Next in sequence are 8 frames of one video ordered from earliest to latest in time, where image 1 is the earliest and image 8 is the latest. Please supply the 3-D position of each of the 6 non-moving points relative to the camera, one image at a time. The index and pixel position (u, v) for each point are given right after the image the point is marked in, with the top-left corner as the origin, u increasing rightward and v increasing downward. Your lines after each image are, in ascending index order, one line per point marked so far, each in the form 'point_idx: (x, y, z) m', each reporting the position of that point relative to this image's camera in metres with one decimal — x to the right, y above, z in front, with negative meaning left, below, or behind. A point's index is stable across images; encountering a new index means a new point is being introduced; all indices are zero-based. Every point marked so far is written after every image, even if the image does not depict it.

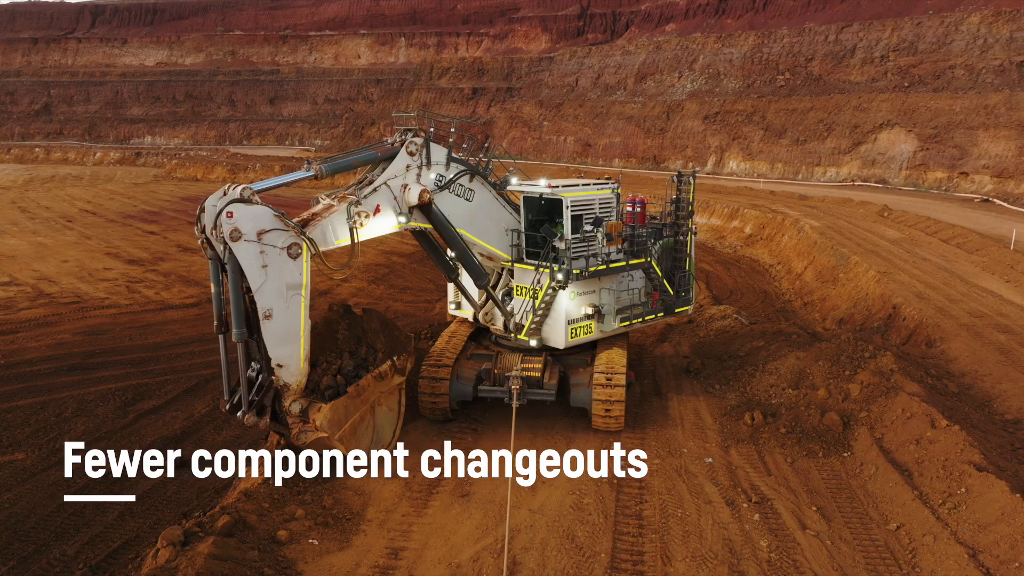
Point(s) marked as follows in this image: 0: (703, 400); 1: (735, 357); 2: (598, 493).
0: (+2.8, -1.6, +11.0) m
1: (+3.6, -1.1, +12.5) m
2: (+0.9, -2.3, +8.4) m
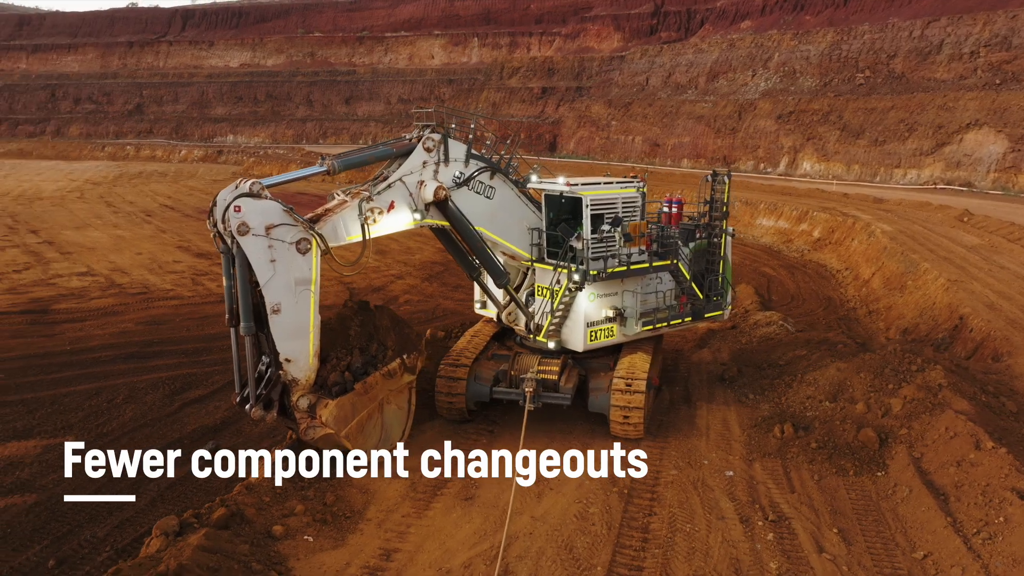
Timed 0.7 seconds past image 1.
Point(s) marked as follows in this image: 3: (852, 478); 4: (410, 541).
0: (+3.1, -1.7, +10.5) m
1: (+4.1, -1.2, +11.9) m
2: (+1.0, -2.3, +8.1) m
3: (+3.8, -2.1, +8.6) m
4: (-1.0, -2.4, +7.4) m
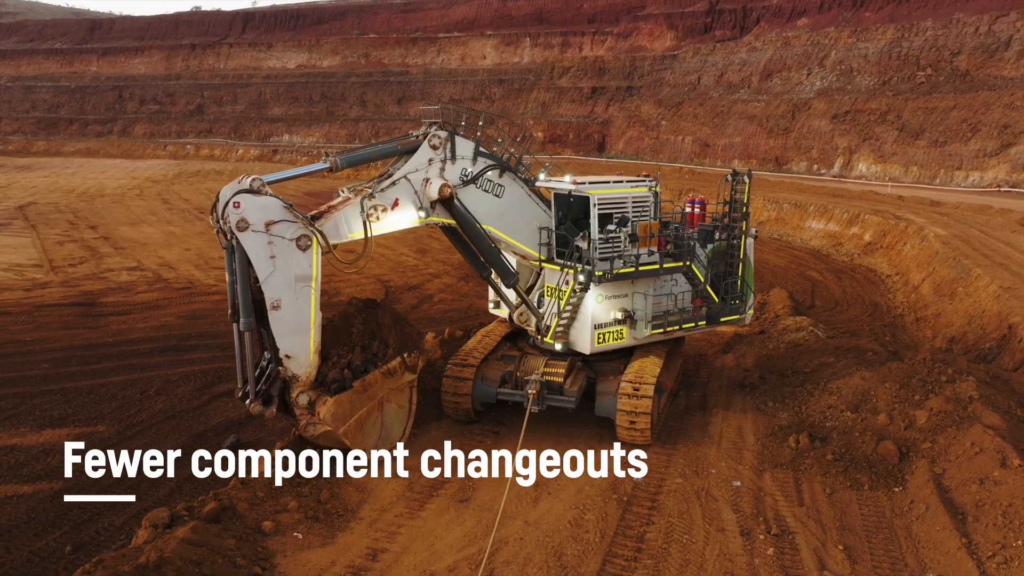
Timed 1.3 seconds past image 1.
0: (+3.2, -1.7, +10.2) m
1: (+4.3, -1.3, +11.5) m
2: (+0.9, -2.3, +7.9) m
3: (+3.8, -2.2, +8.2) m
4: (-1.1, -2.4, +7.3) m
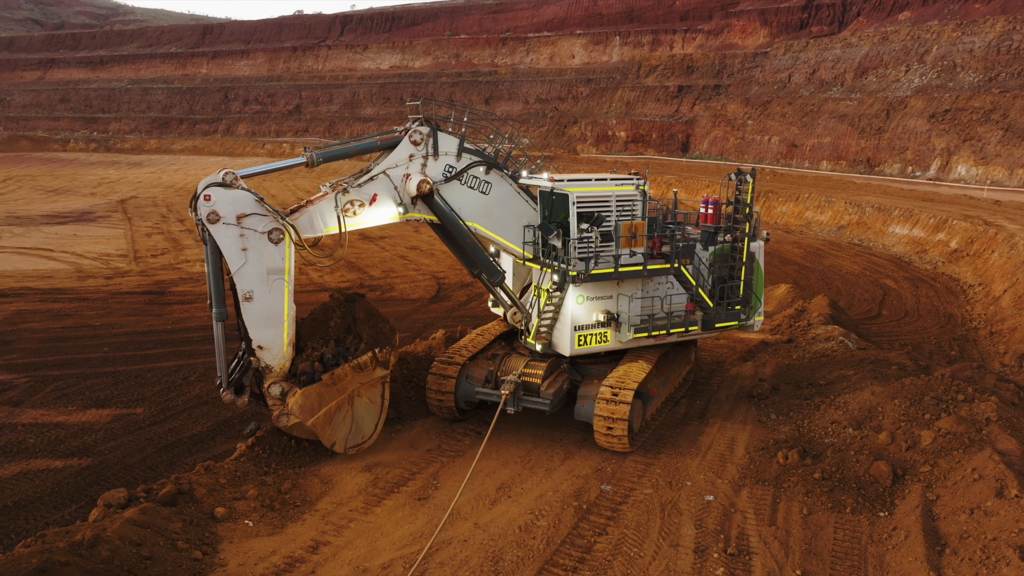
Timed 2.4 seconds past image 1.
0: (+3.0, -1.8, +9.7) m
1: (+4.3, -1.4, +10.8) m
2: (+0.5, -2.3, +7.6) m
3: (+3.3, -2.3, +7.6) m
4: (-1.6, -2.4, +7.3) m
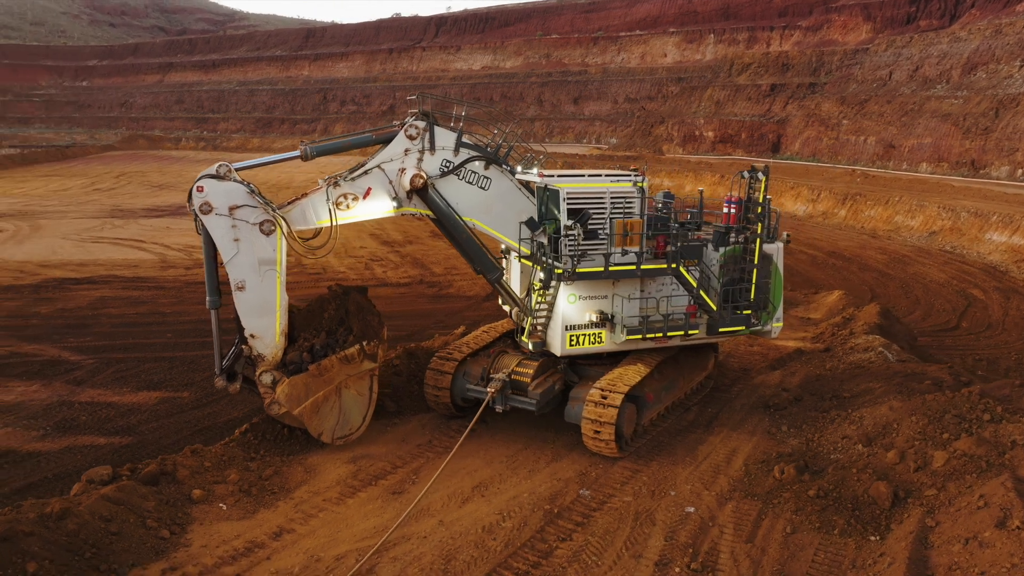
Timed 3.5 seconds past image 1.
0: (+2.9, -1.8, +9.2) m
1: (+4.3, -1.4, +10.1) m
2: (+0.1, -2.3, +7.5) m
3: (+3.0, -2.3, +7.1) m
4: (-2.0, -2.3, +7.4) m
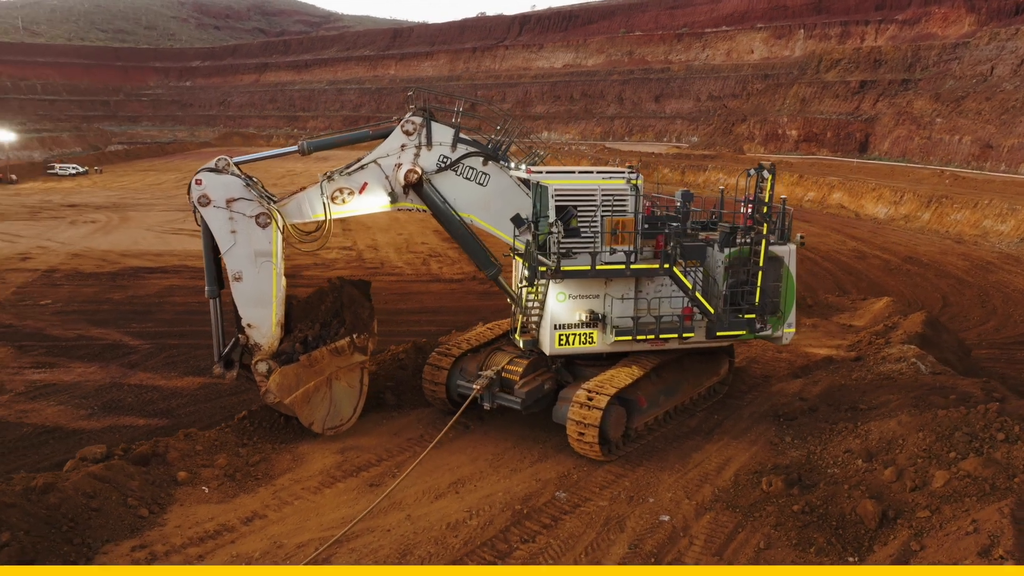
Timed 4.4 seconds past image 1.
0: (+2.8, -1.9, +8.8) m
1: (+4.3, -1.5, +9.6) m
2: (-0.2, -2.2, +7.4) m
3: (+2.6, -2.4, +6.7) m
4: (-2.3, -2.2, +7.5) m
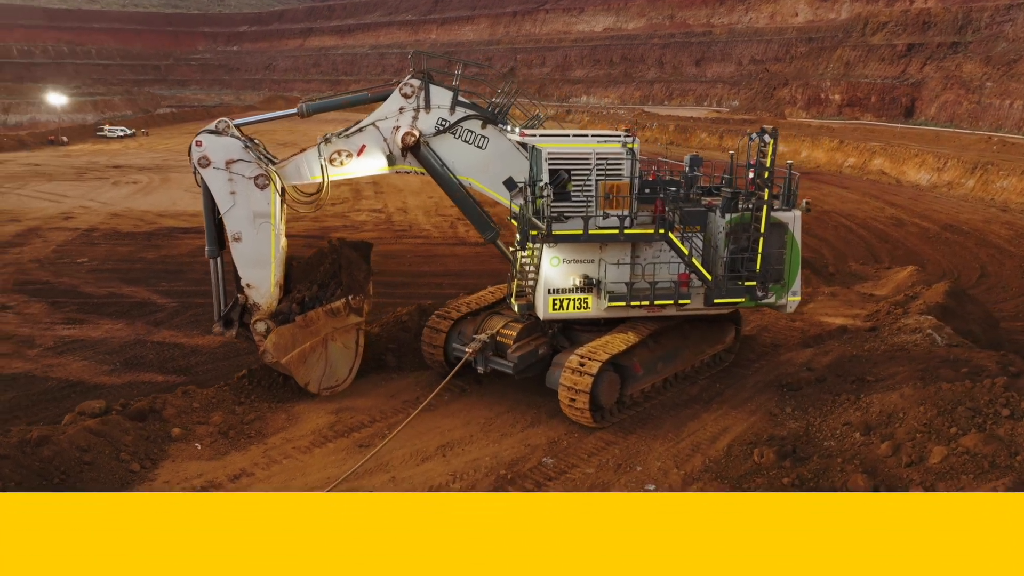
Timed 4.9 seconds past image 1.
0: (+2.7, -1.5, +8.6) m
1: (+4.3, -1.1, +9.3) m
2: (-0.4, -1.9, +7.4) m
3: (+2.4, -2.1, +6.5) m
4: (-2.4, -1.8, +7.6) m
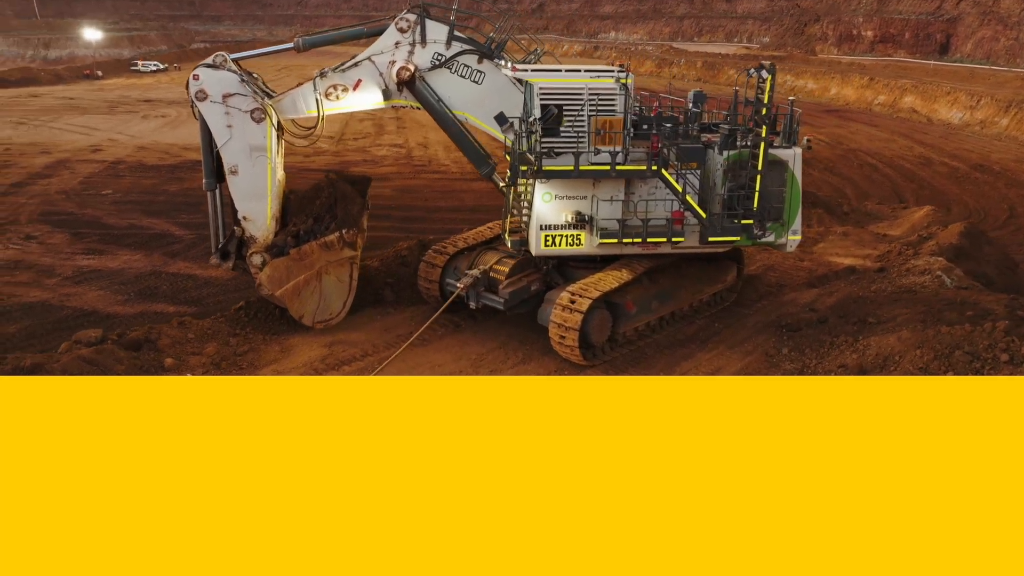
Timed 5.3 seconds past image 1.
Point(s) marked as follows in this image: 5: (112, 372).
0: (+2.6, -0.8, +8.5) m
1: (+4.2, -0.4, +9.1) m
2: (-0.5, -1.2, +7.4) m
3: (+2.2, -1.6, +6.5) m
4: (-2.6, -1.1, +7.7) m
5: (-4.1, -0.9, +7.9) m
